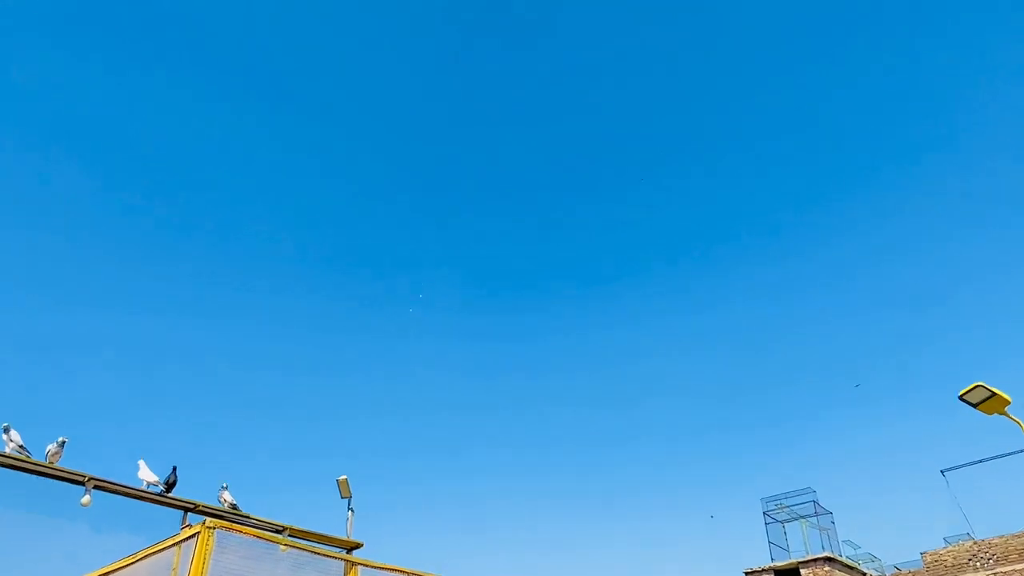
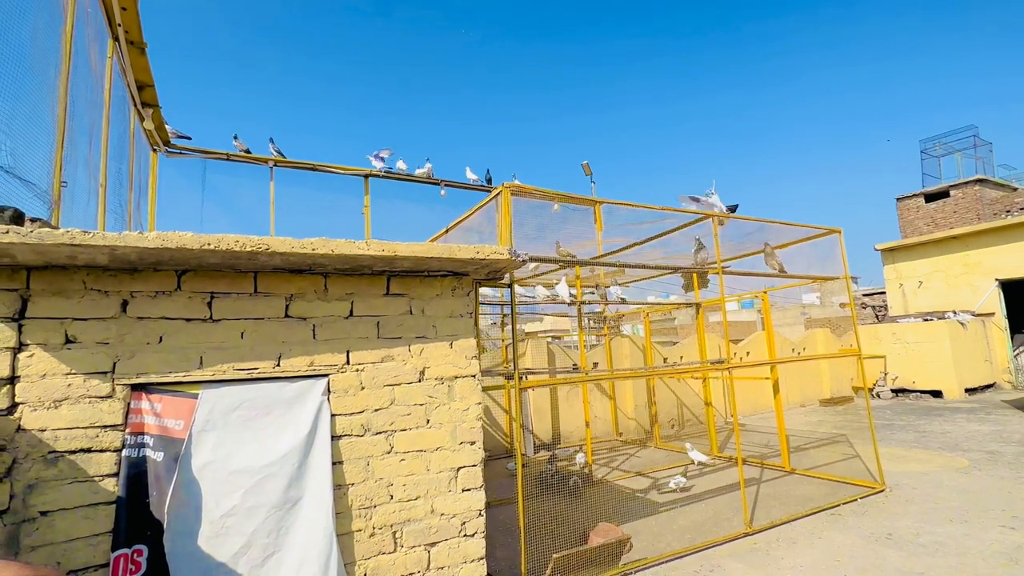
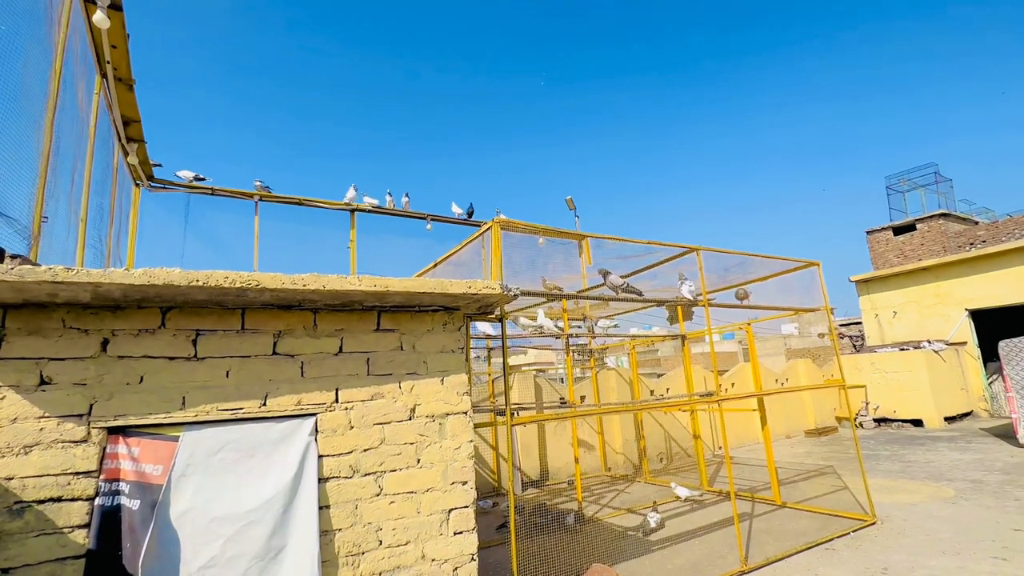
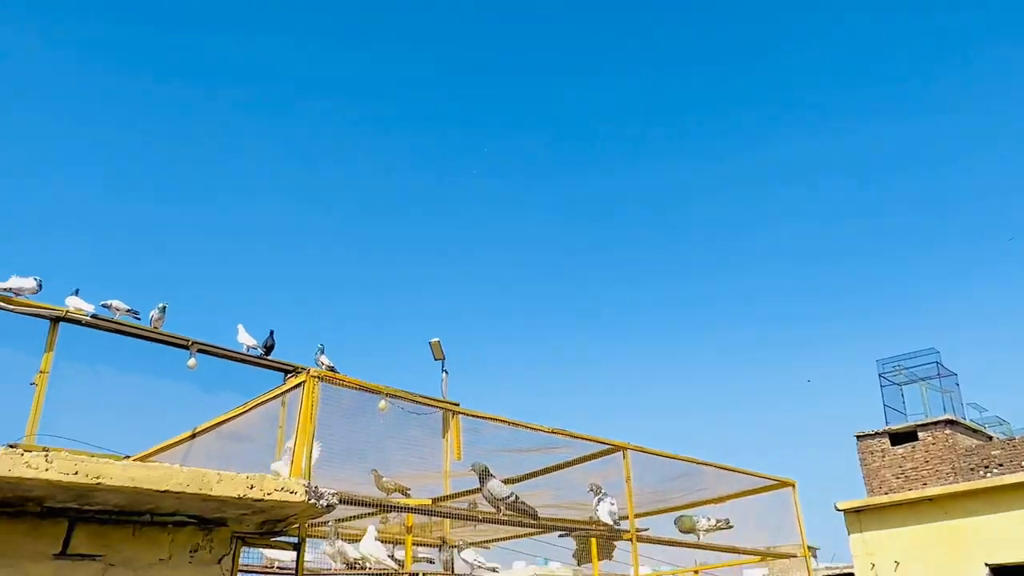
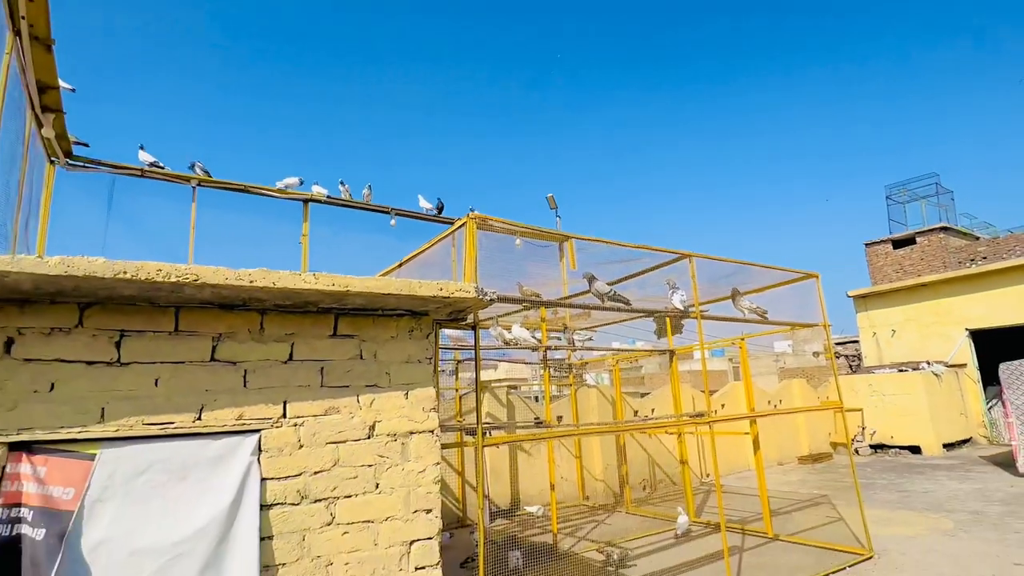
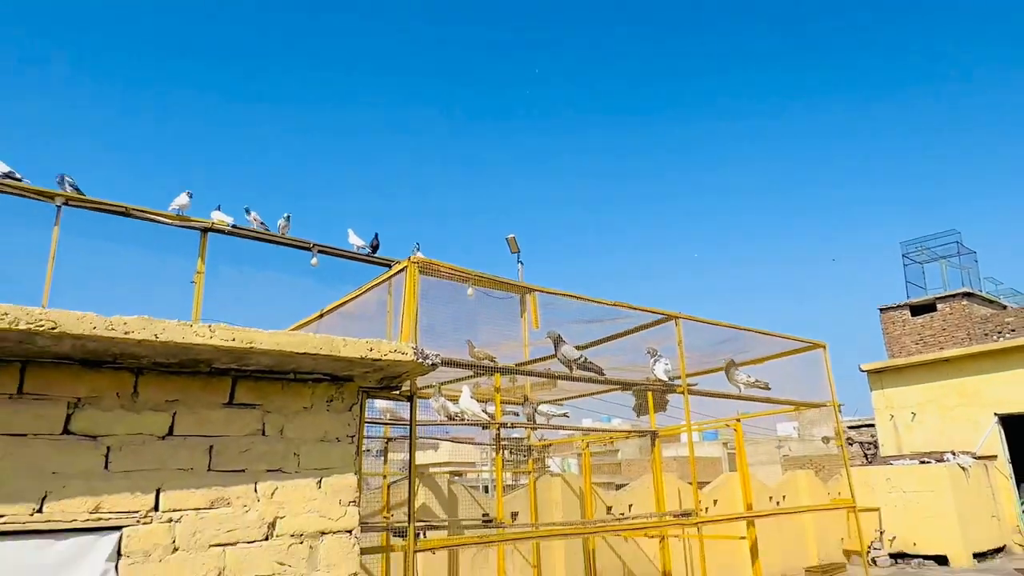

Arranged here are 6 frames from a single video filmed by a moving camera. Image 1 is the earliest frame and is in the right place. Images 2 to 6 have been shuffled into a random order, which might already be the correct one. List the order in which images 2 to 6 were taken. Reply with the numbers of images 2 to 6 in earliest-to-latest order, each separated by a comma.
4, 6, 5, 3, 2
